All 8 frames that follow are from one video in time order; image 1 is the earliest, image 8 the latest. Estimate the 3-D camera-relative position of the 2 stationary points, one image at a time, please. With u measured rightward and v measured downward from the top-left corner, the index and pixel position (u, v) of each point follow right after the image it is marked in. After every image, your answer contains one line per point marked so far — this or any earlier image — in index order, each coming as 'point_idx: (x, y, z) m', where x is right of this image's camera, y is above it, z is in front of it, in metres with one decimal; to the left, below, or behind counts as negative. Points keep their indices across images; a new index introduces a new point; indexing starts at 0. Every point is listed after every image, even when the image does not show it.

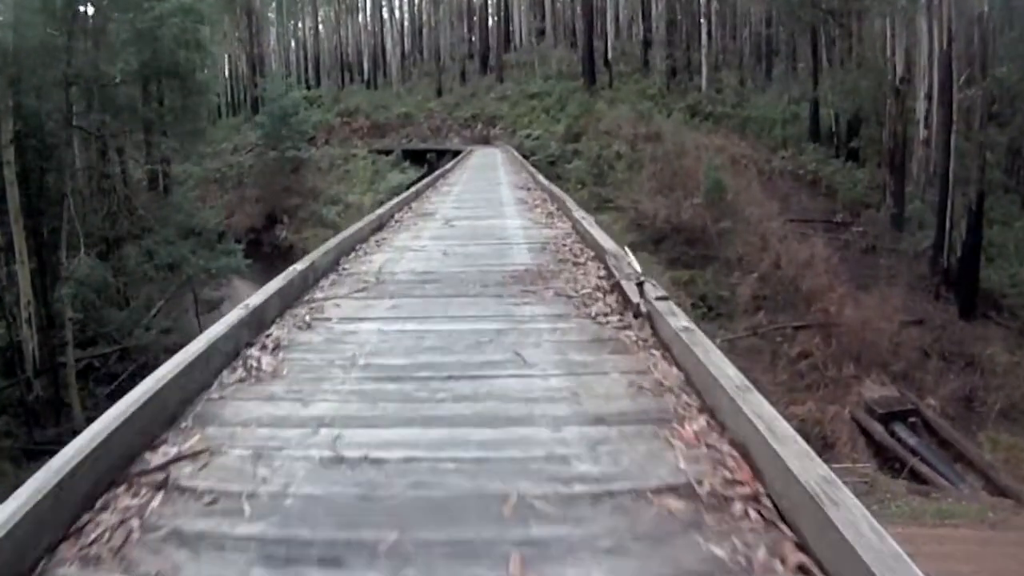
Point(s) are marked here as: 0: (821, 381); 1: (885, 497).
0: (+3.2, -1.0, +13.9) m
1: (+3.0, -1.7, +10.7) m
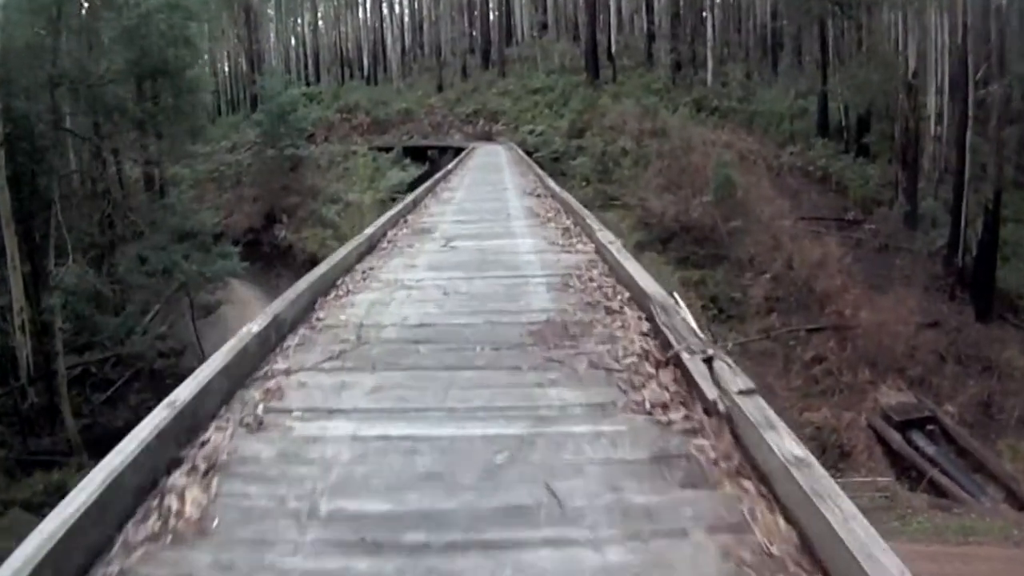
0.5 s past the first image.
0: (+3.3, -1.0, +13.4) m
1: (+3.0, -1.7, +10.2) m
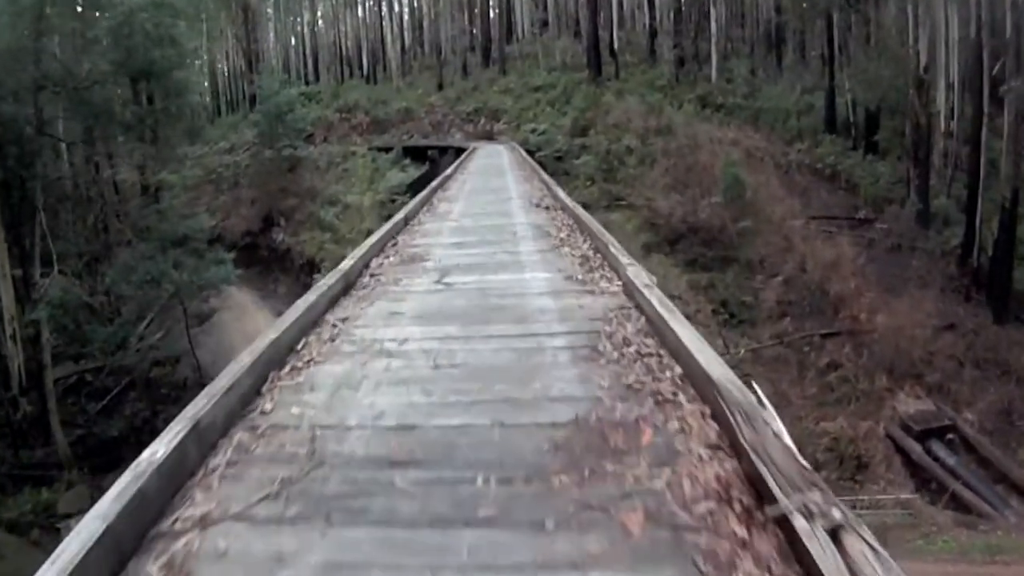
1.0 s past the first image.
0: (+3.3, -1.1, +12.9) m
1: (+3.1, -1.8, +9.7) m
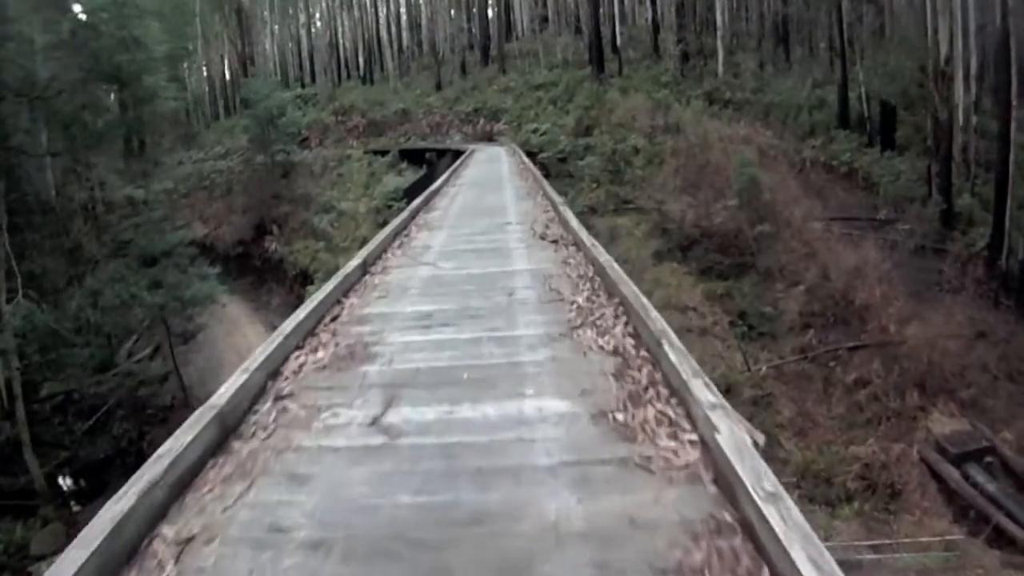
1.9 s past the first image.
0: (+3.4, -1.2, +11.9) m
1: (+3.1, -1.9, +8.7) m
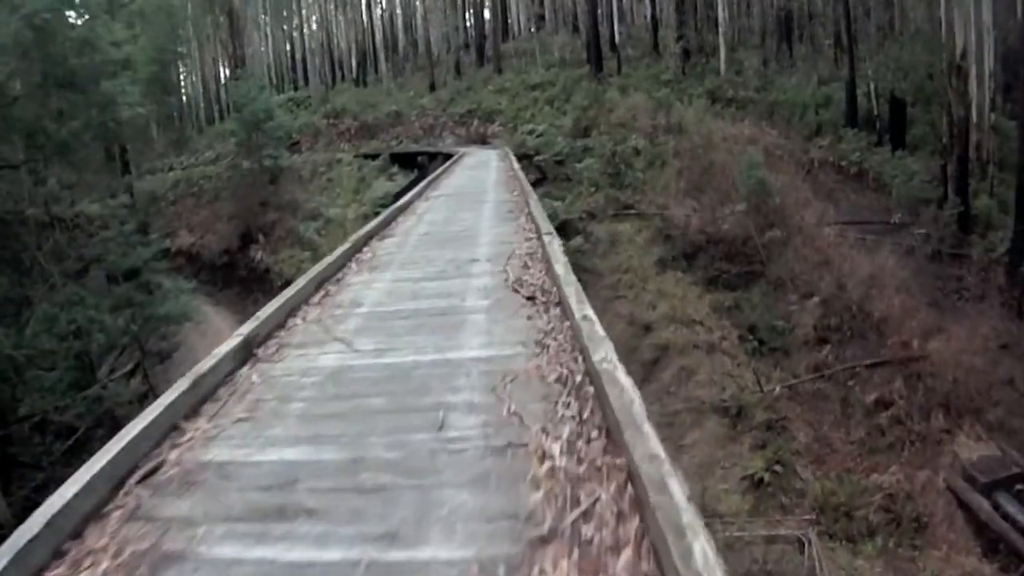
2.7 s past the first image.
0: (+3.3, -1.3, +11.0) m
1: (+3.1, -2.0, +7.8) m
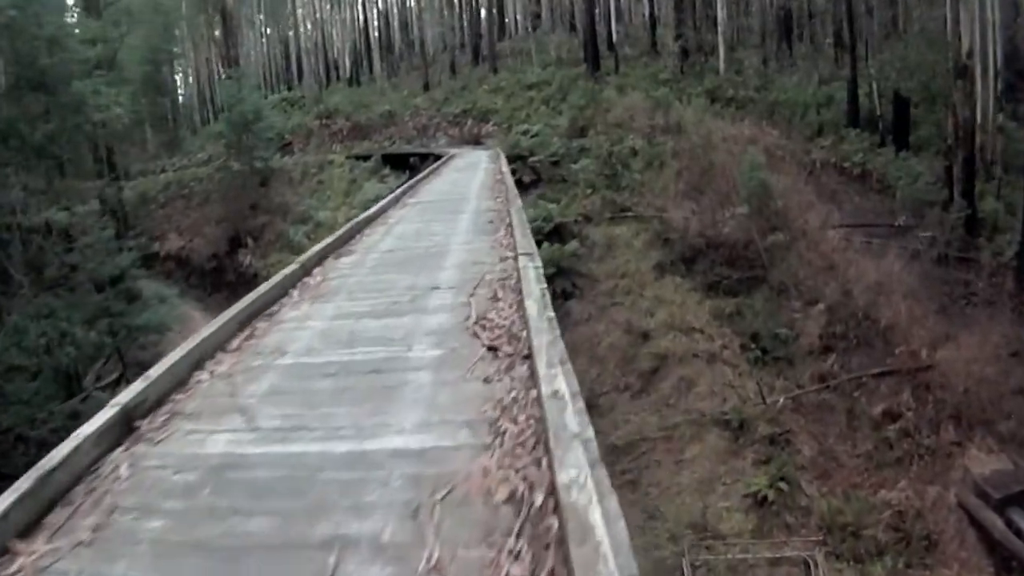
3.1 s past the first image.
0: (+3.2, -1.3, +10.5) m
1: (+3.0, -2.0, +7.3) m
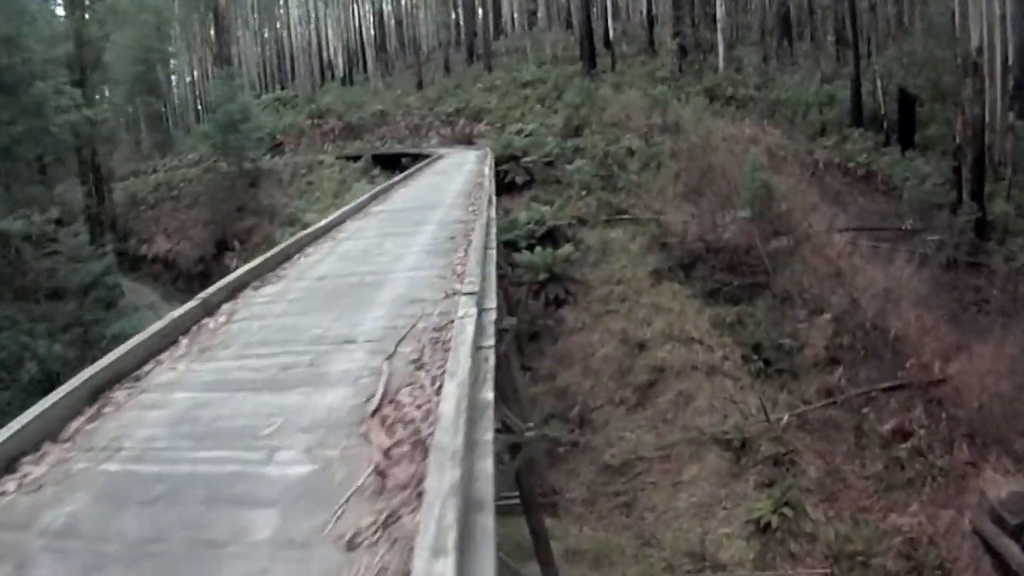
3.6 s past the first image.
0: (+3.1, -1.4, +9.9) m
1: (+2.9, -2.1, +6.7) m
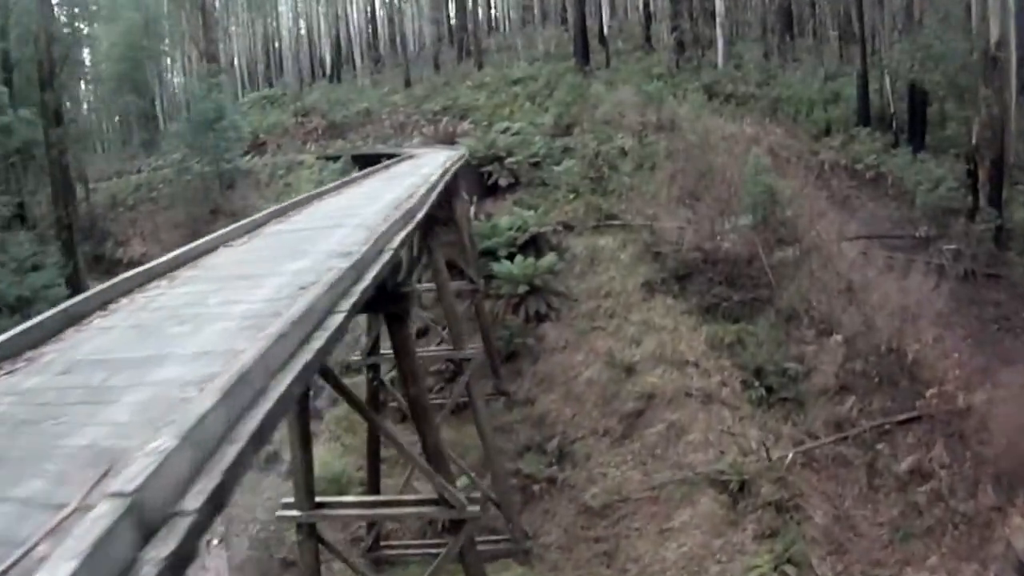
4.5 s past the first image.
0: (+2.9, -1.5, +8.7) m
1: (+2.7, -2.2, +5.4) m
